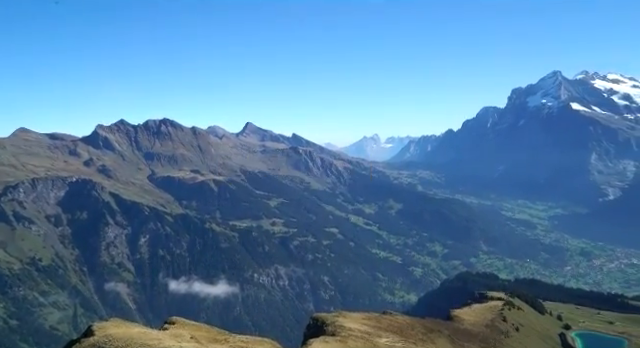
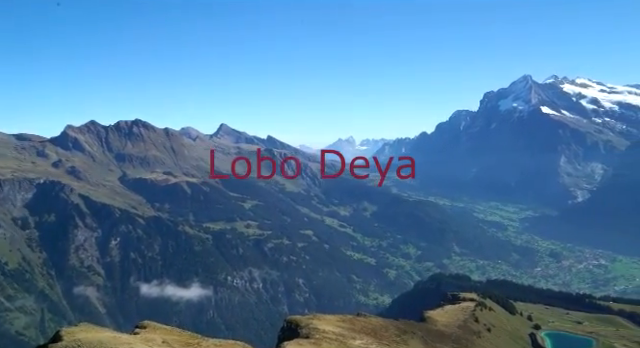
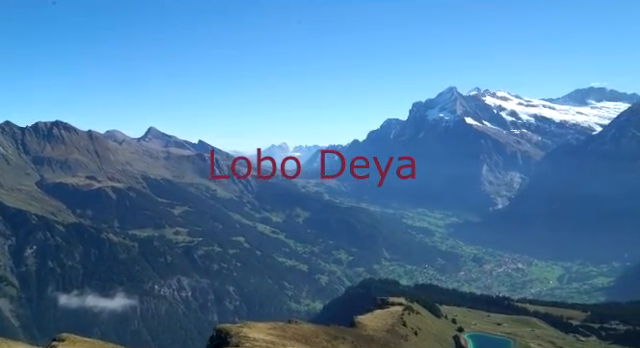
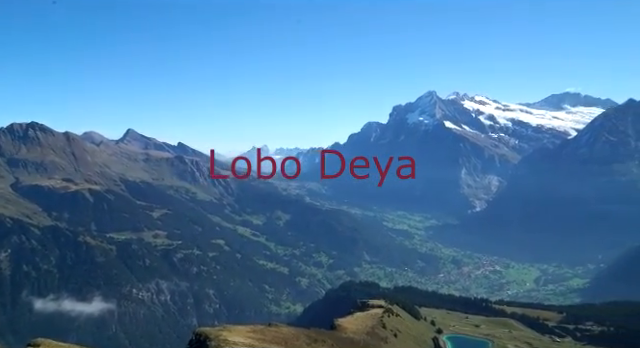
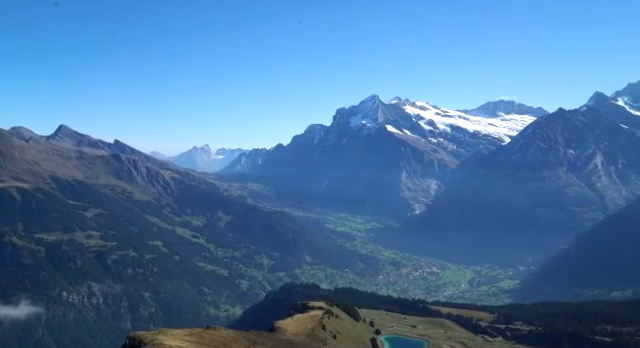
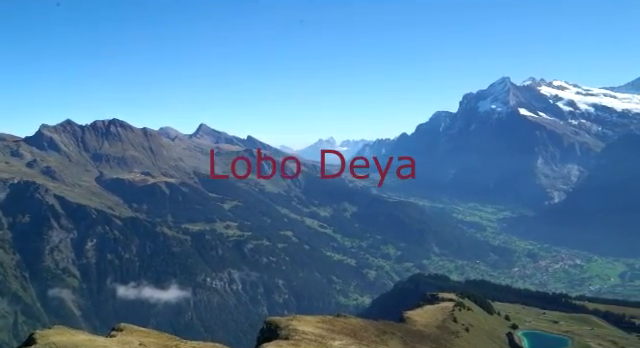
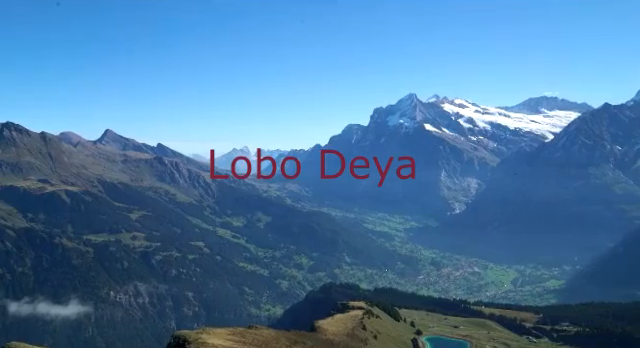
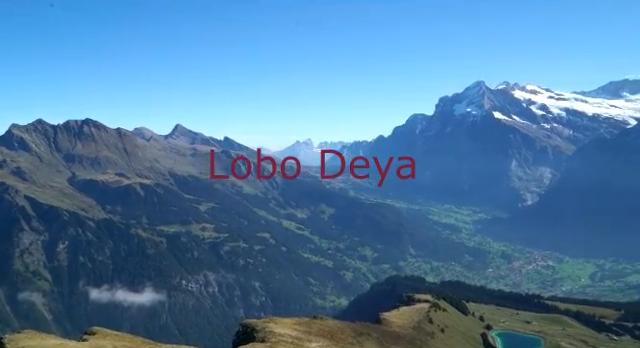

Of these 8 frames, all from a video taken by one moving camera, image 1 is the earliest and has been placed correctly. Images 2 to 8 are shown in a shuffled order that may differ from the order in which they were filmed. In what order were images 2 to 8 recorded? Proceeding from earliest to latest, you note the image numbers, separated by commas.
2, 6, 8, 3, 4, 7, 5
